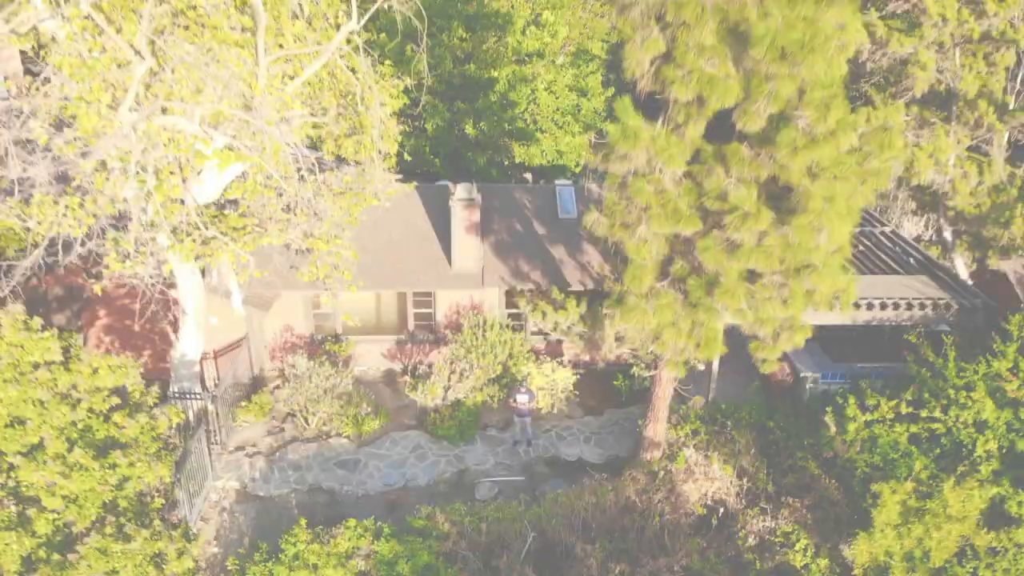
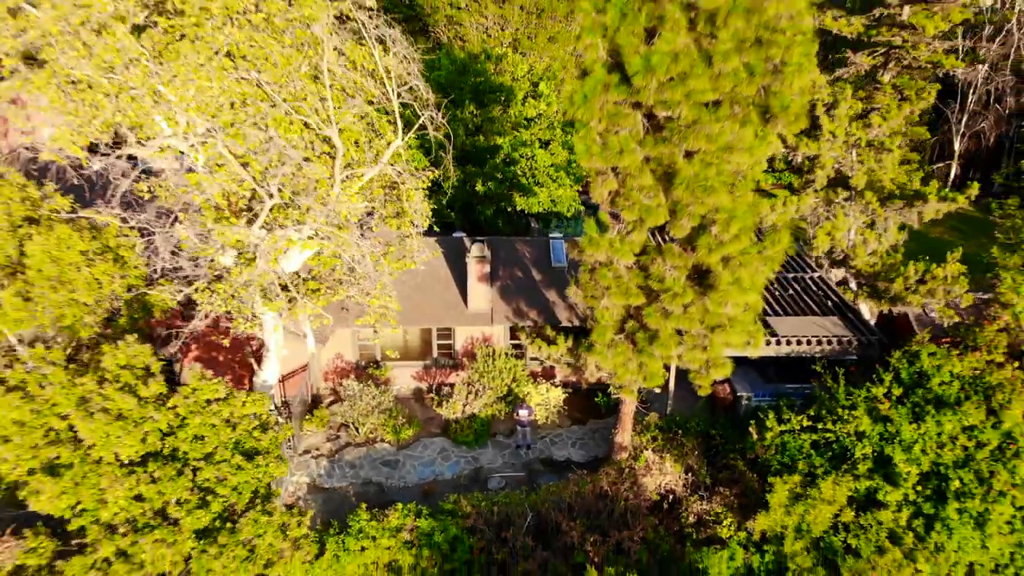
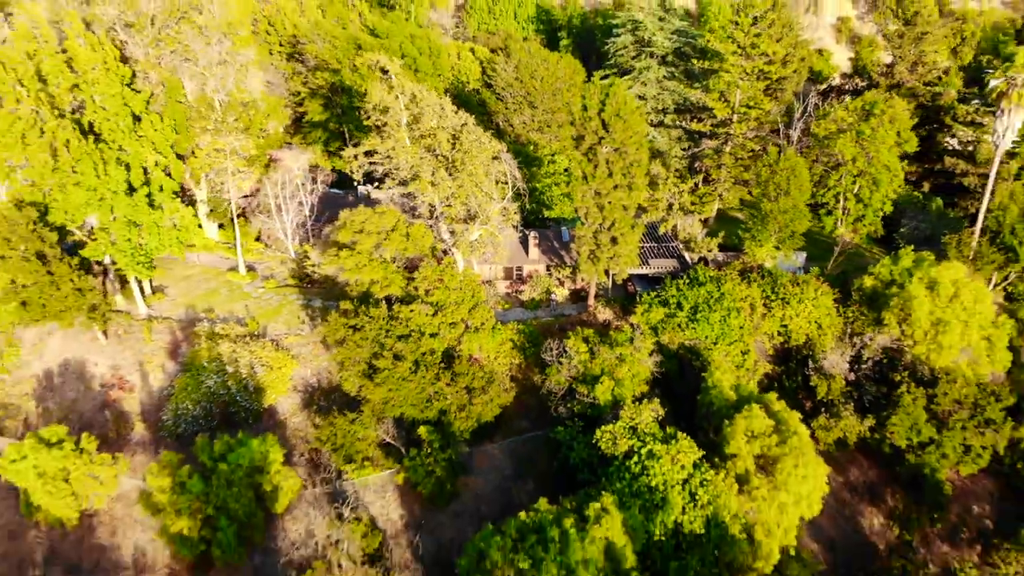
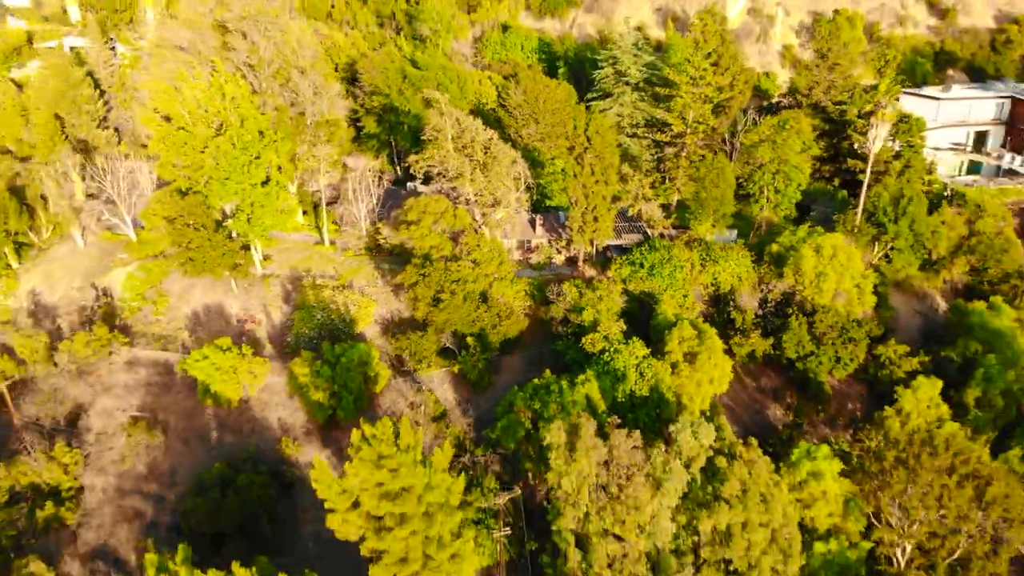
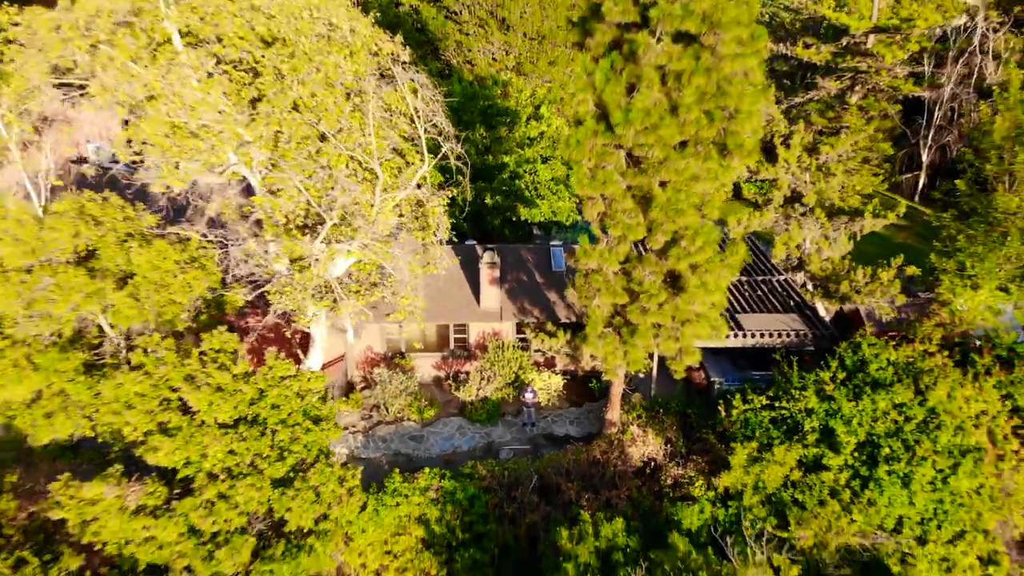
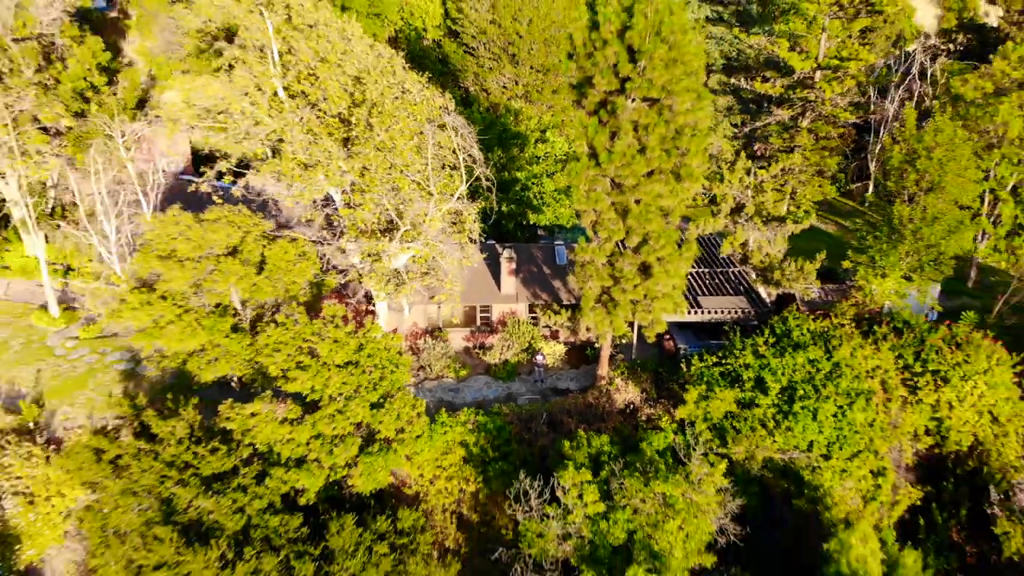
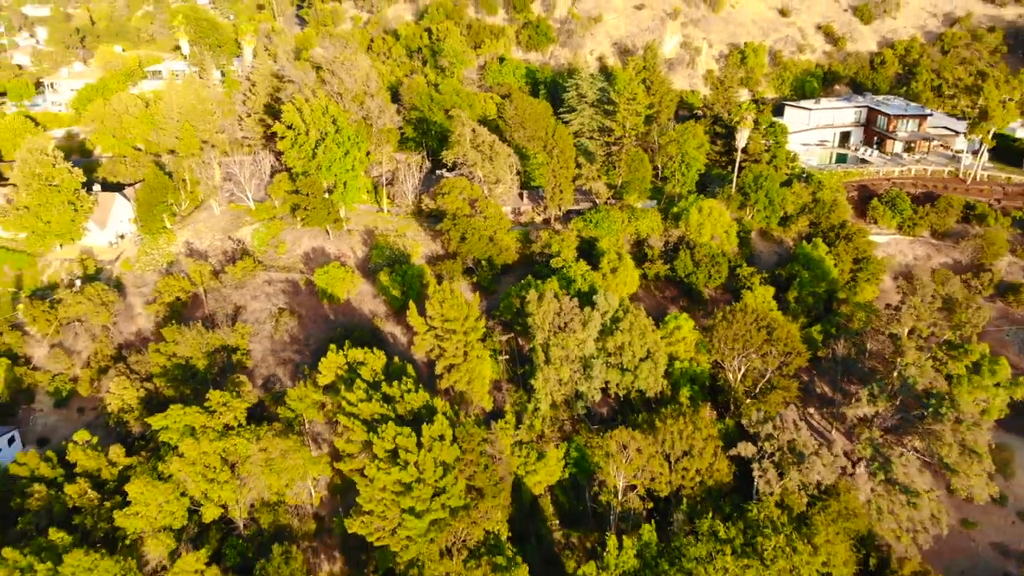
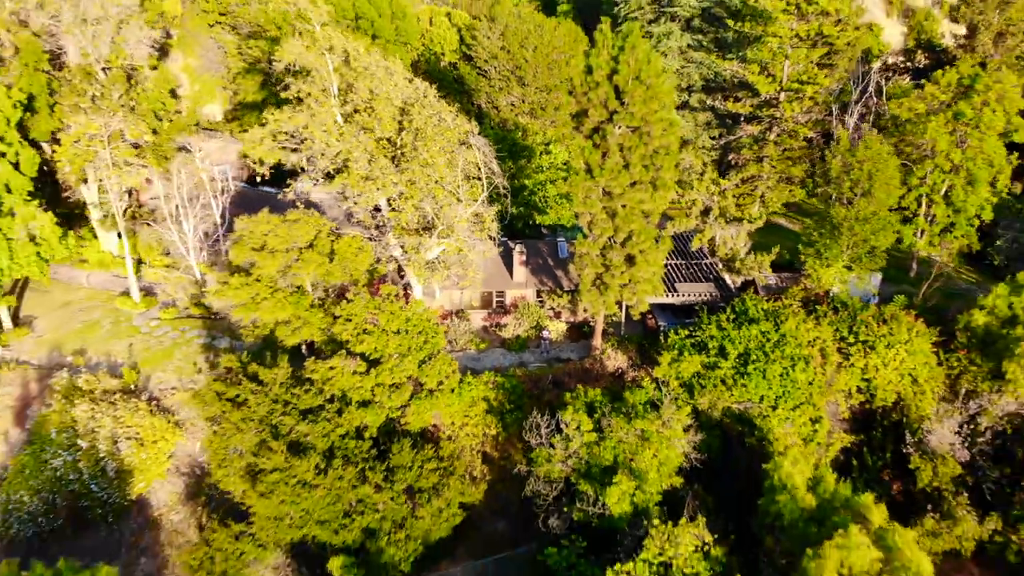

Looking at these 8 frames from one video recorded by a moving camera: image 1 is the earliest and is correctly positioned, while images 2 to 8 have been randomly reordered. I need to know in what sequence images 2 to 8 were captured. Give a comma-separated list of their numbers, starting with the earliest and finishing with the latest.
2, 5, 6, 8, 3, 4, 7
